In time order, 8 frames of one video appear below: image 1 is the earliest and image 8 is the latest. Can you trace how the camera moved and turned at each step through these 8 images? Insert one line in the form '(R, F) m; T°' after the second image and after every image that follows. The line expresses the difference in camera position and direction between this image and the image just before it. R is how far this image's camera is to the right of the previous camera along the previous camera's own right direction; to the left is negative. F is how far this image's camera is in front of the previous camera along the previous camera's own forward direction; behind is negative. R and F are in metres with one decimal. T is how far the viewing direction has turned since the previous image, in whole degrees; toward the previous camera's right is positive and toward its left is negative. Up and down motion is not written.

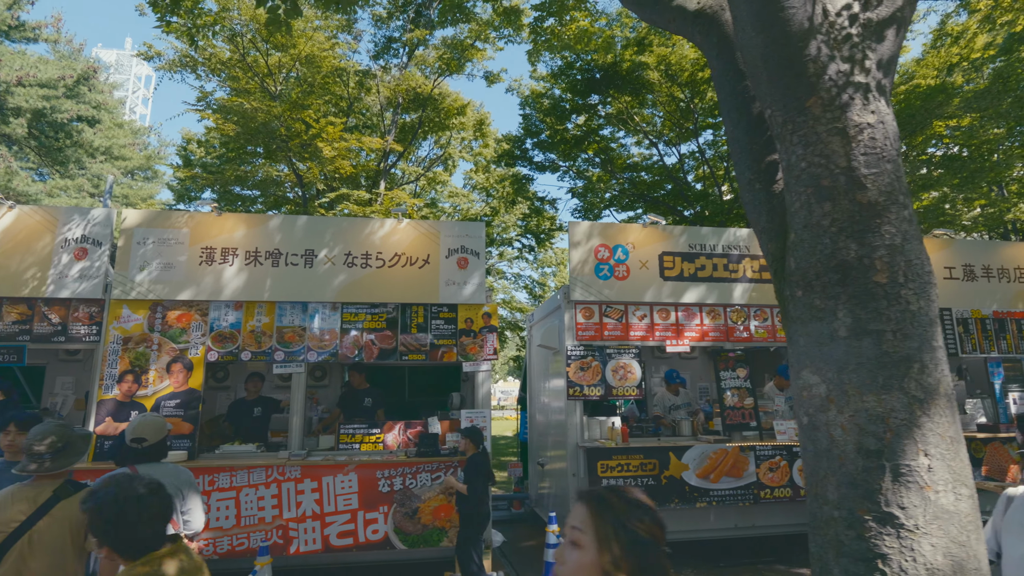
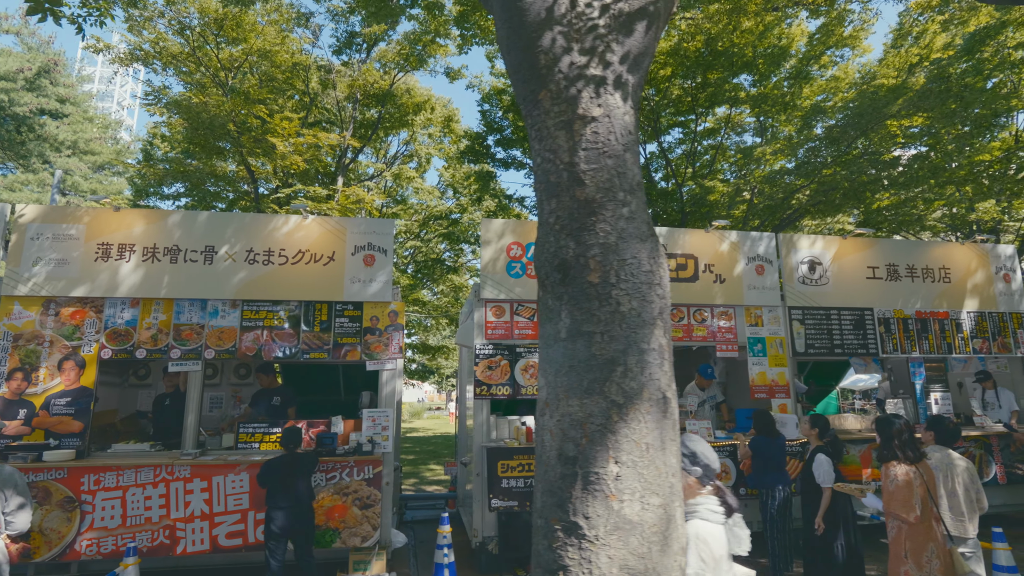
(+0.9, +0.1) m; 0°
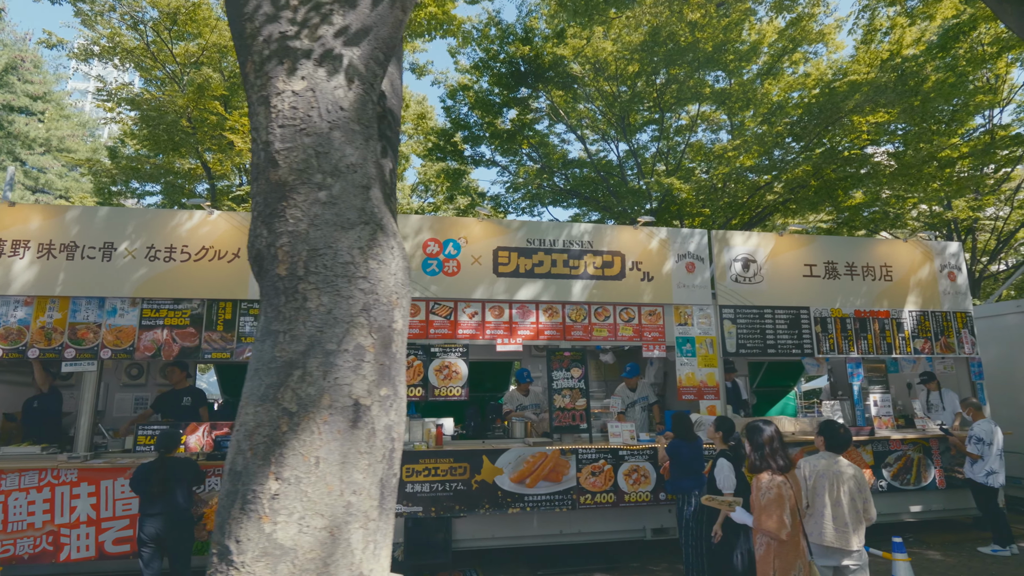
(+0.9, +0.2) m; 0°
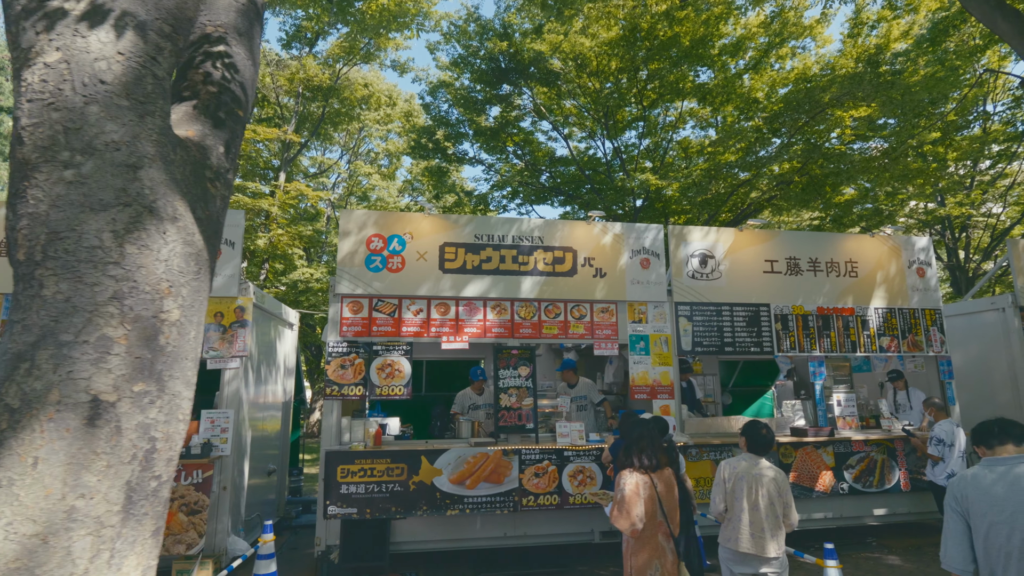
(+0.6, +0.1) m; -1°
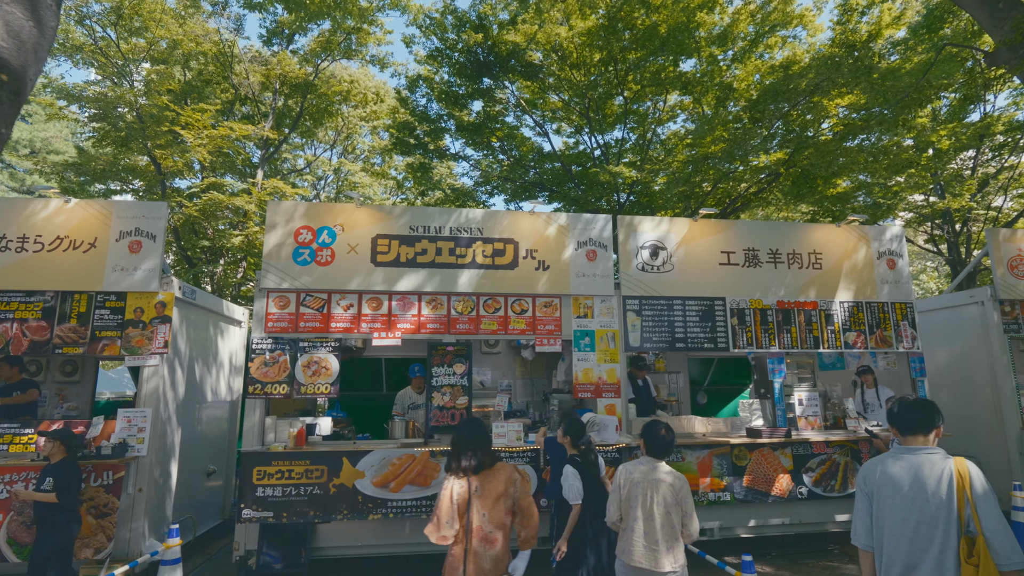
(+0.8, +0.3) m; -1°
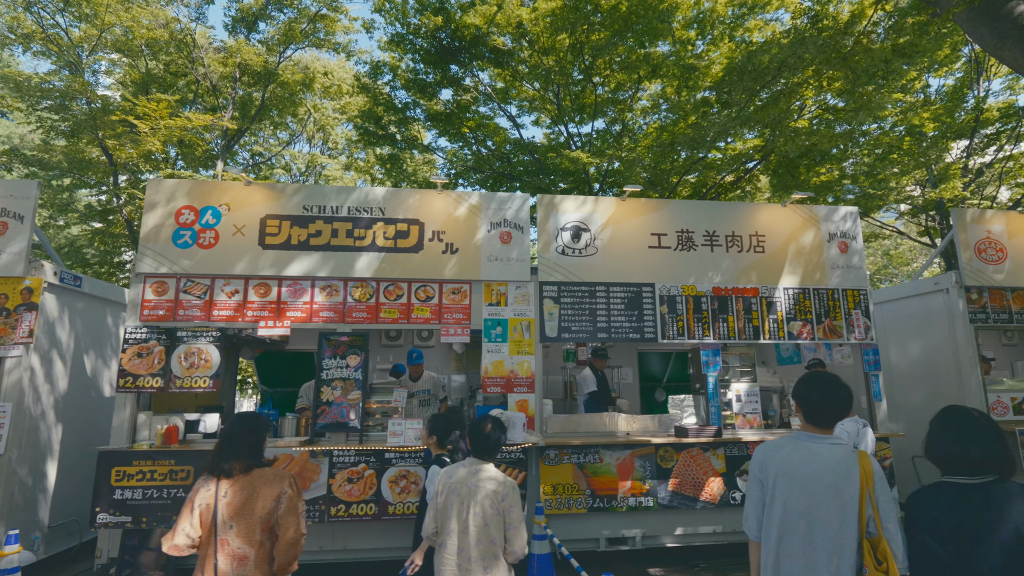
(+1.0, +0.5) m; -1°
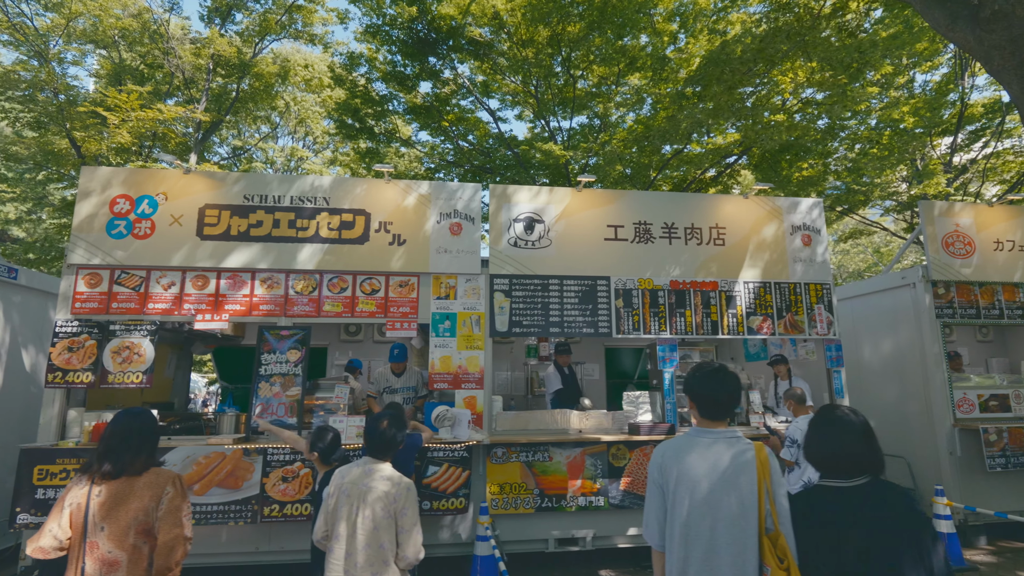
(+0.4, +0.2) m; 0°
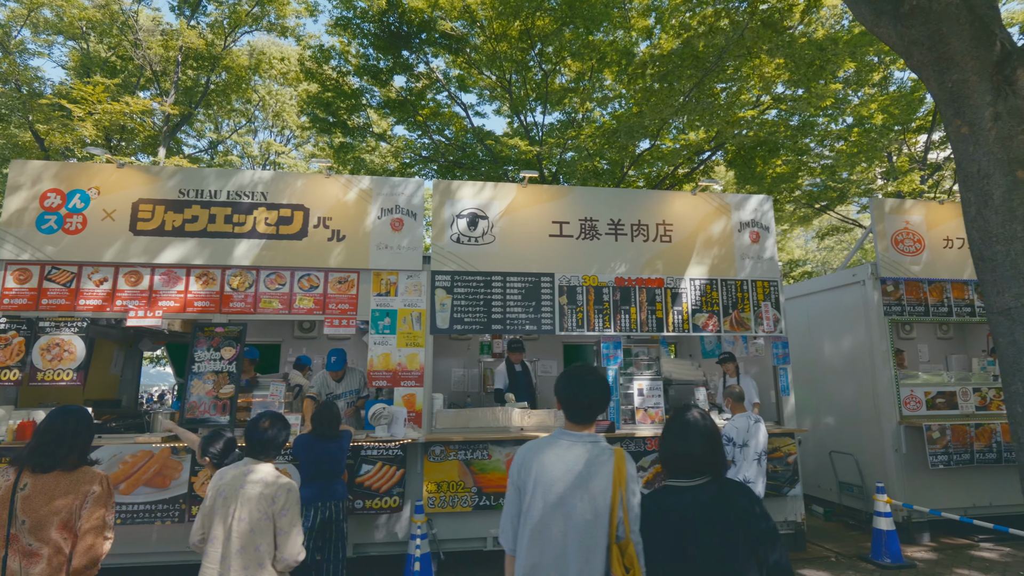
(+0.5, 0.0) m; +1°
